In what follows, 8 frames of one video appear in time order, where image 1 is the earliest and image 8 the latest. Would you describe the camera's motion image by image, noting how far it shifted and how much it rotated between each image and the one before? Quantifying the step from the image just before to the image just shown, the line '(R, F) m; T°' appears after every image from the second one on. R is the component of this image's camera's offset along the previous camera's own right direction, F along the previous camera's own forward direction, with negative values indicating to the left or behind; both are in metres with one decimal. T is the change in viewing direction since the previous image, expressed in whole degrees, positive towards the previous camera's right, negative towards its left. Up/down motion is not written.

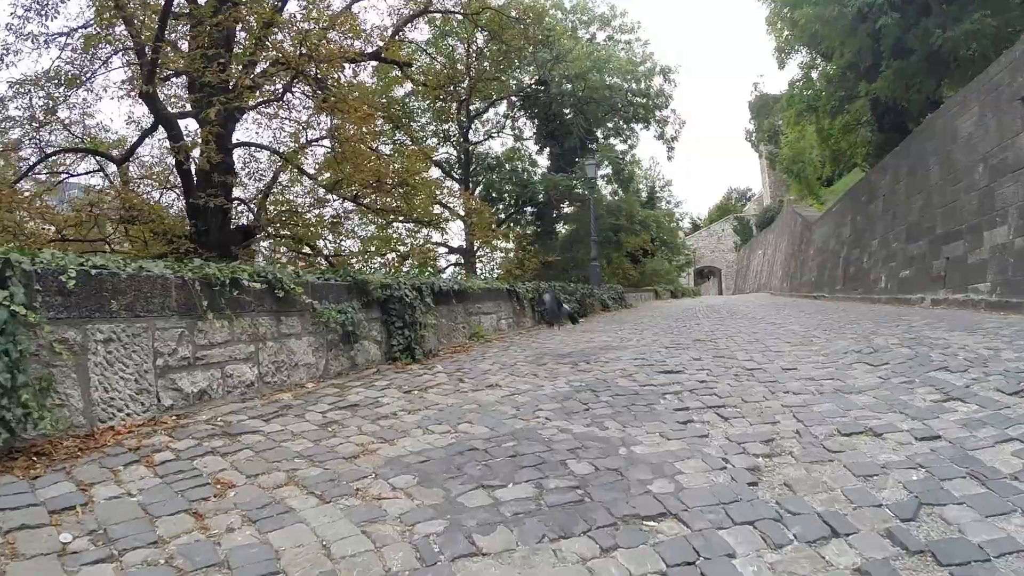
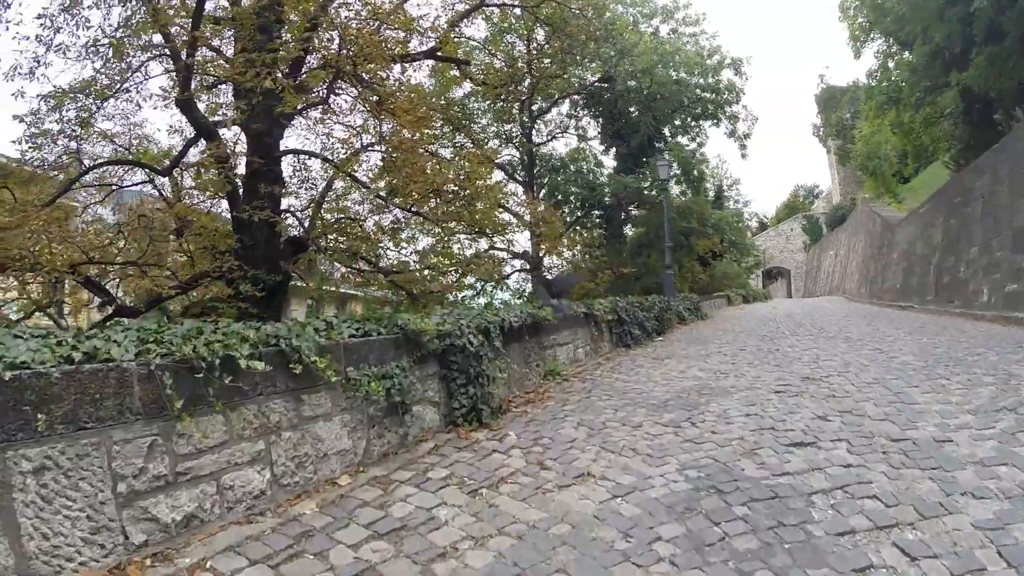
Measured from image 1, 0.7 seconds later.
(-0.1, +0.6) m; -3°
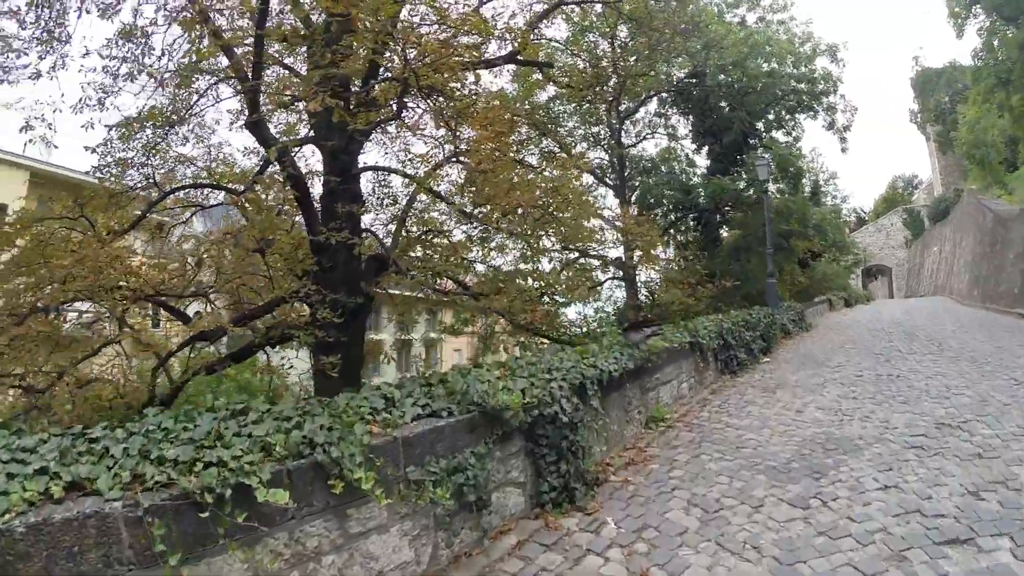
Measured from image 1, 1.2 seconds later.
(0.0, +0.4) m; -5°
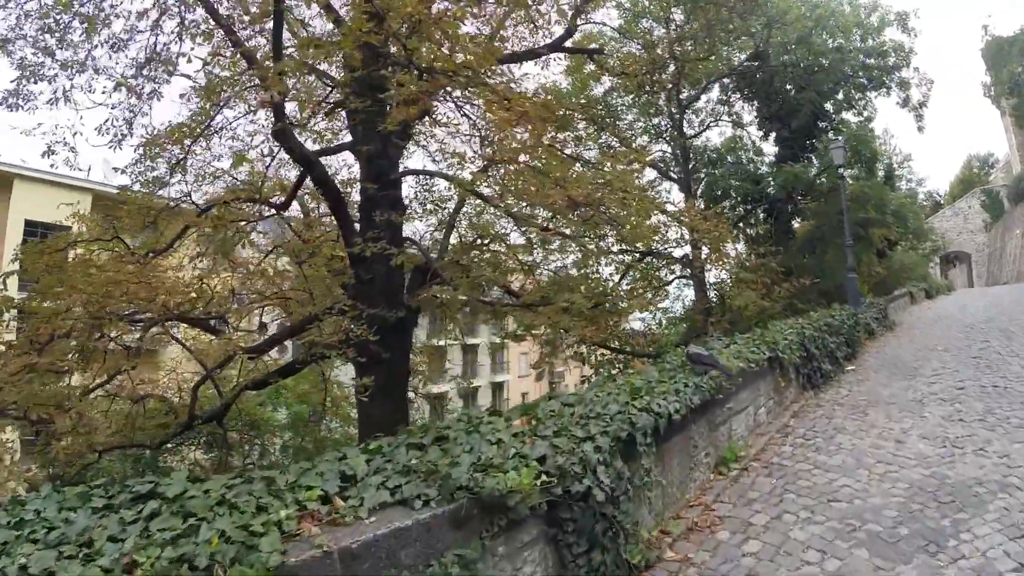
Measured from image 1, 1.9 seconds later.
(+0.1, +0.5) m; -4°
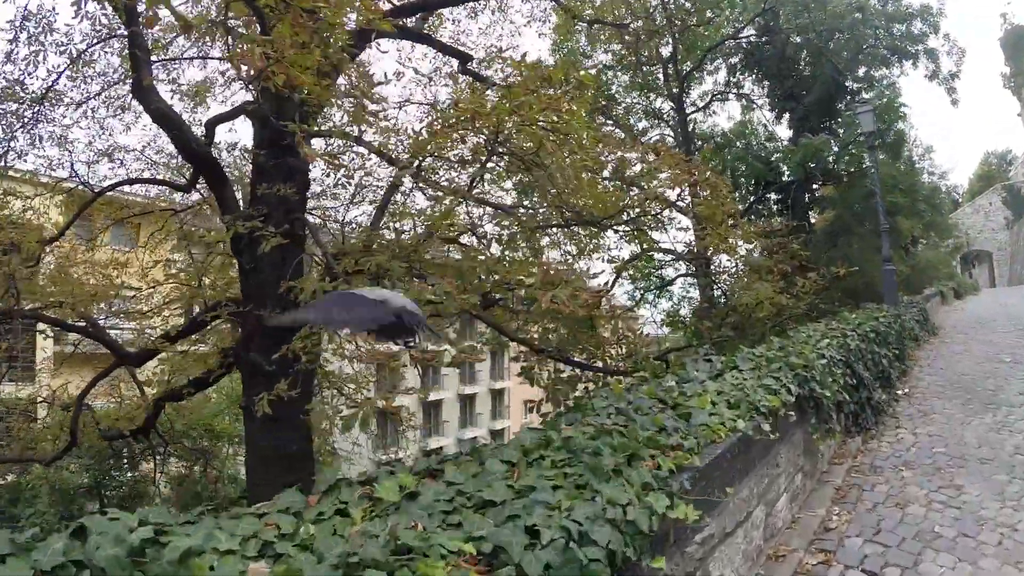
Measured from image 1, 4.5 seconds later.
(+0.4, +1.5) m; -1°
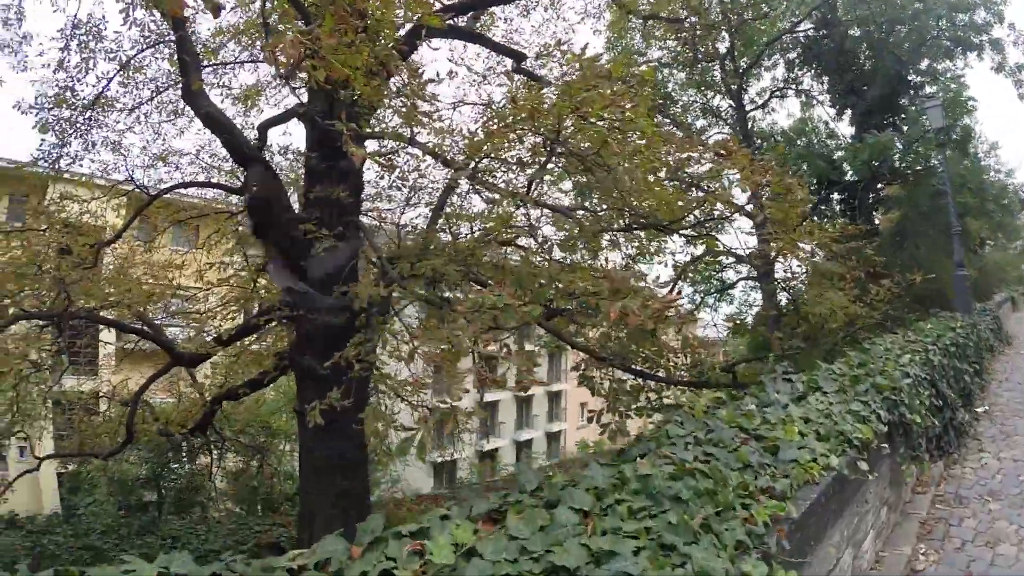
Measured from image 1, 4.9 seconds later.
(0.0, +0.1) m; -3°
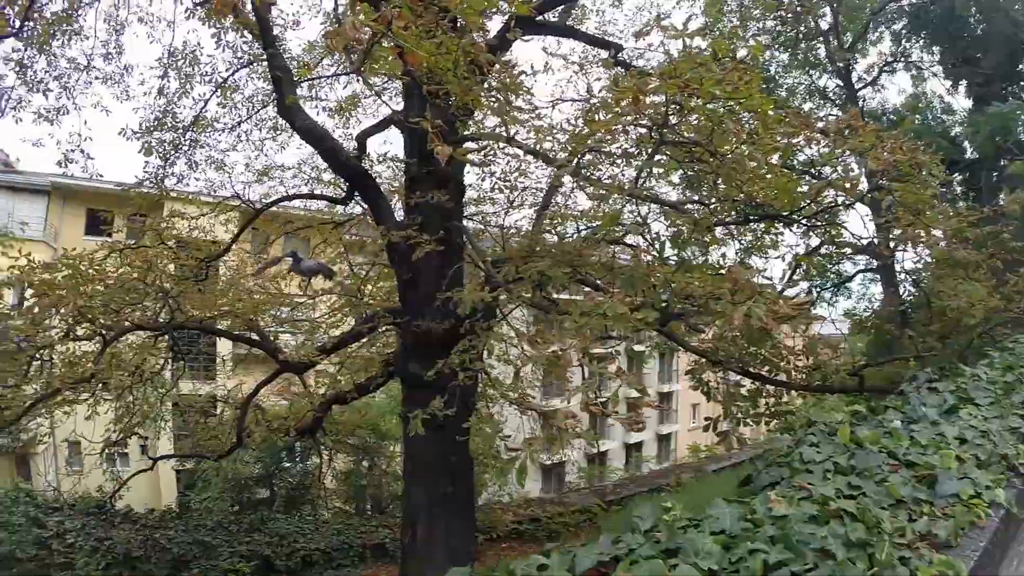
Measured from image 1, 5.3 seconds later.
(0.0, +0.2) m; -5°
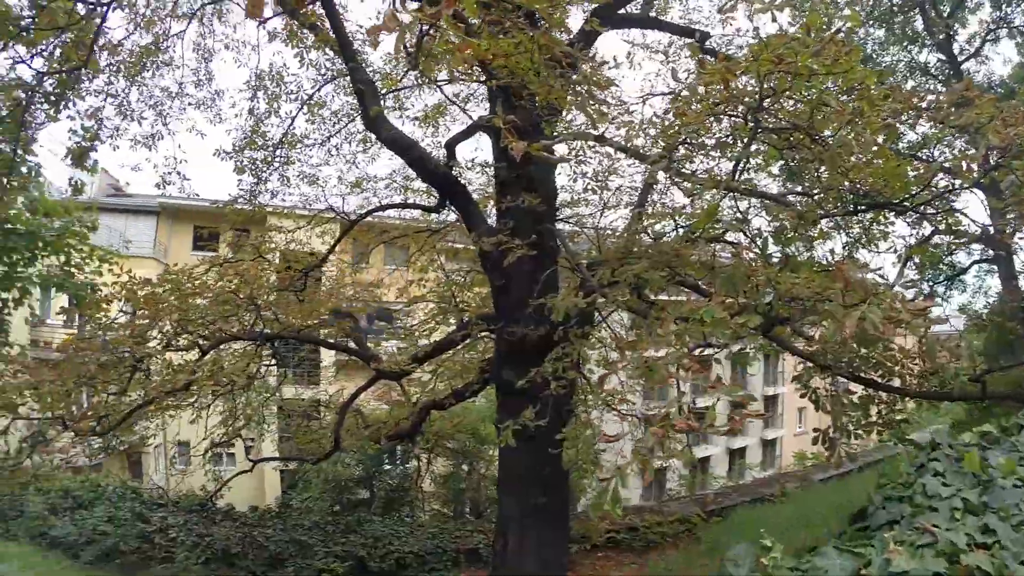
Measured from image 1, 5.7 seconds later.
(0.0, +0.2) m; -5°
